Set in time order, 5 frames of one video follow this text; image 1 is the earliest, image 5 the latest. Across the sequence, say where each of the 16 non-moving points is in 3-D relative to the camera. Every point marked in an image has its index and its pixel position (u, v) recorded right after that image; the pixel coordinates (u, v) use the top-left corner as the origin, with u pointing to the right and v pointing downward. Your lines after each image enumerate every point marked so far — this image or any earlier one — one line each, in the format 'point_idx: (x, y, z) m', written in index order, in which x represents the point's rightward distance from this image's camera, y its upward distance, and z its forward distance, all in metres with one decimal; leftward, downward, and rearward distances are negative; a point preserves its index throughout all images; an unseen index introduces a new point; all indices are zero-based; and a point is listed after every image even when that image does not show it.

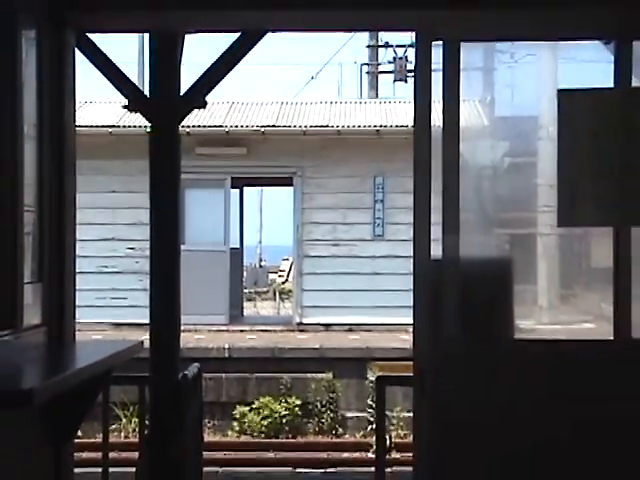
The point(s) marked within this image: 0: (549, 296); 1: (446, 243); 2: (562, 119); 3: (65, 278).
0: (+0.8, -0.2, +2.9) m
1: (+0.4, 0.0, +3.0) m
2: (+0.8, +0.4, +3.0) m
3: (-0.9, -0.1, +3.3) m
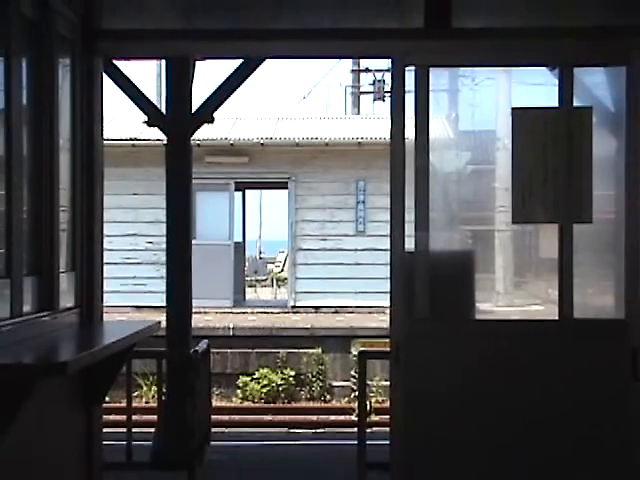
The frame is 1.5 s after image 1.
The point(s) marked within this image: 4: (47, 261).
0: (+0.7, -0.2, +3.5) m
1: (+0.4, 0.0, +3.5) m
2: (+0.8, +0.4, +3.5) m
3: (-1.0, -0.1, +3.8) m
4: (-1.1, -0.1, +3.4) m
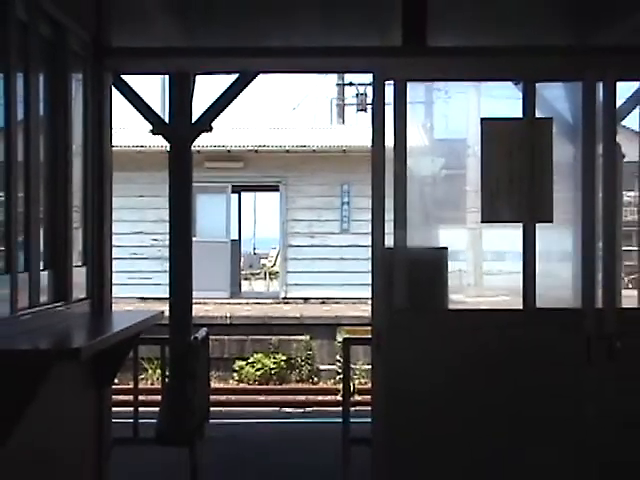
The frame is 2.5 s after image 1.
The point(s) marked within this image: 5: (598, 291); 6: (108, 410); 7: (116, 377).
0: (+0.7, -0.2, +3.9) m
1: (+0.3, 0.0, +3.9) m
2: (+0.7, +0.4, +3.9) m
3: (-1.0, -0.1, +4.2) m
4: (-1.1, -0.1, +3.8) m
5: (+1.2, -0.2, +3.8) m
6: (-1.0, -0.8, +4.1) m
7: (-0.9, -0.6, +4.0) m
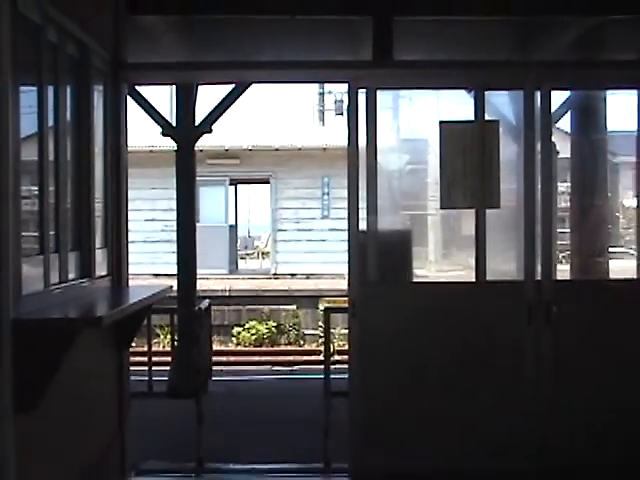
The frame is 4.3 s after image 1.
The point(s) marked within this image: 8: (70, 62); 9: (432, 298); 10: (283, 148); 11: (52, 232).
0: (+0.6, -0.1, +4.6) m
1: (+0.3, +0.1, +4.6) m
2: (+0.6, +0.5, +4.6) m
3: (-1.1, 0.0, +4.9) m
4: (-1.2, 0.0, +4.5) m
5: (+1.1, -0.1, +4.6) m
6: (-1.1, -0.7, +4.8) m
7: (-1.0, -0.5, +4.7) m
8: (-1.2, +0.9, +4.3) m
9: (+0.6, -0.3, +4.6) m
10: (-0.4, +1.1, +10.3) m
11: (-1.3, 0.0, +4.1) m
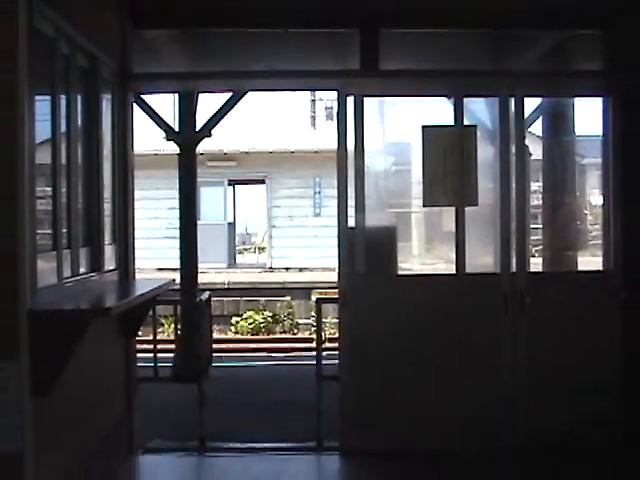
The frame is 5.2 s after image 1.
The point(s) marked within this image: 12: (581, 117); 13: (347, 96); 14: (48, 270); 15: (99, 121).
0: (+0.6, 0.0, +5.0) m
1: (+0.2, +0.1, +5.0) m
2: (+0.6, +0.6, +5.0) m
3: (-1.2, 0.0, +5.3) m
4: (-1.3, 0.0, +4.9) m
5: (+1.1, -0.1, +4.9) m
6: (-1.1, -0.7, +5.2) m
7: (-1.1, -0.5, +5.1) m
8: (-1.3, +0.9, +4.7) m
9: (+0.5, -0.3, +5.0) m
10: (-0.5, +1.2, +10.7) m
11: (-1.3, +0.1, +4.5) m
12: (+1.5, +0.7, +5.0) m
13: (+0.2, +0.8, +5.0) m
14: (-1.3, -0.1, +4.1) m
15: (-1.2, +0.7, +4.9) m
